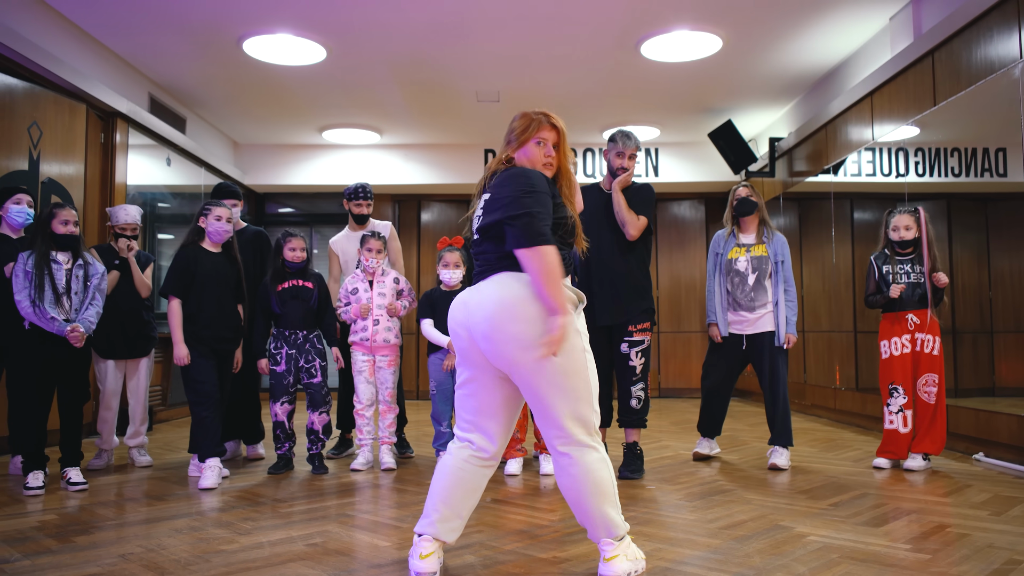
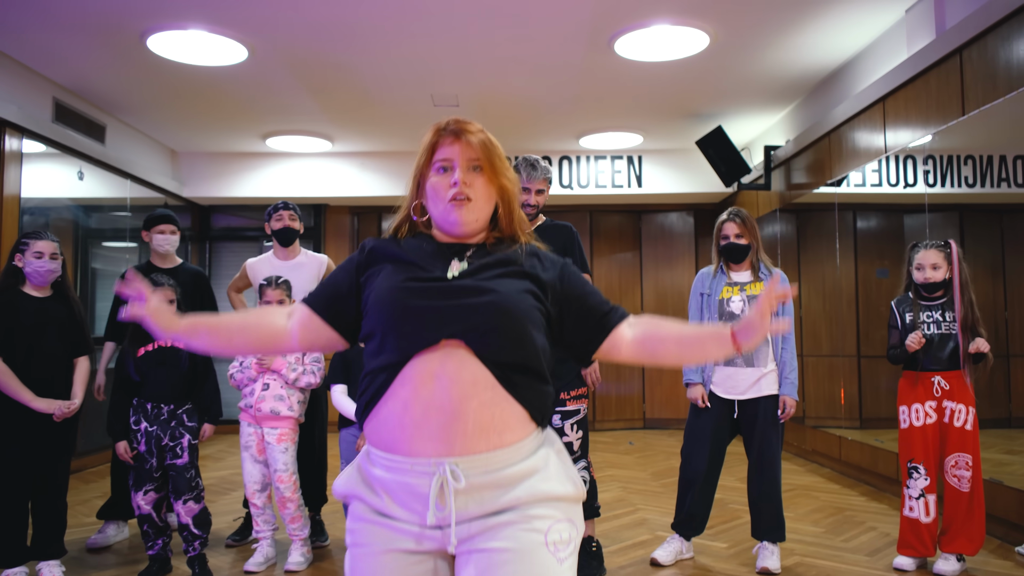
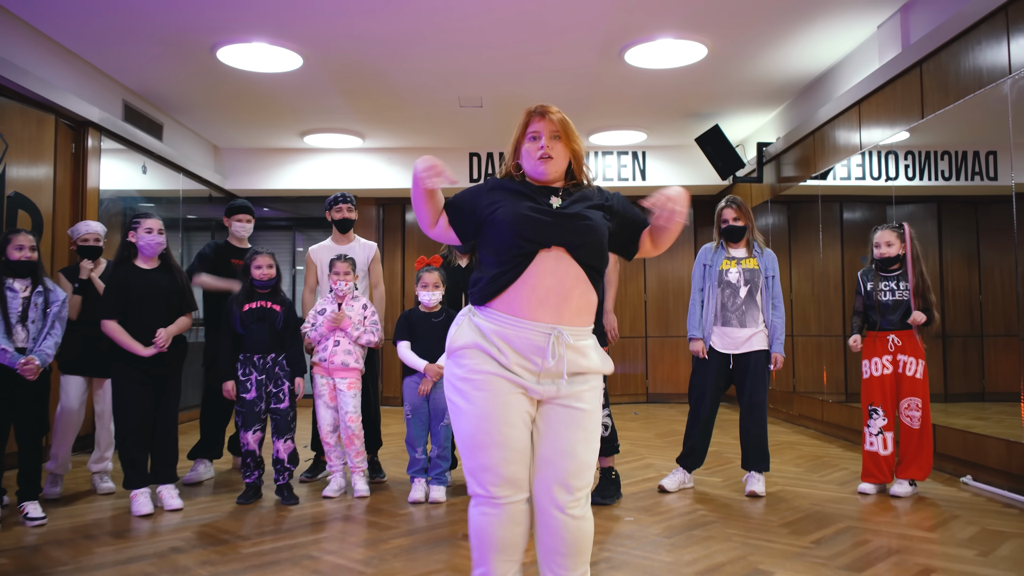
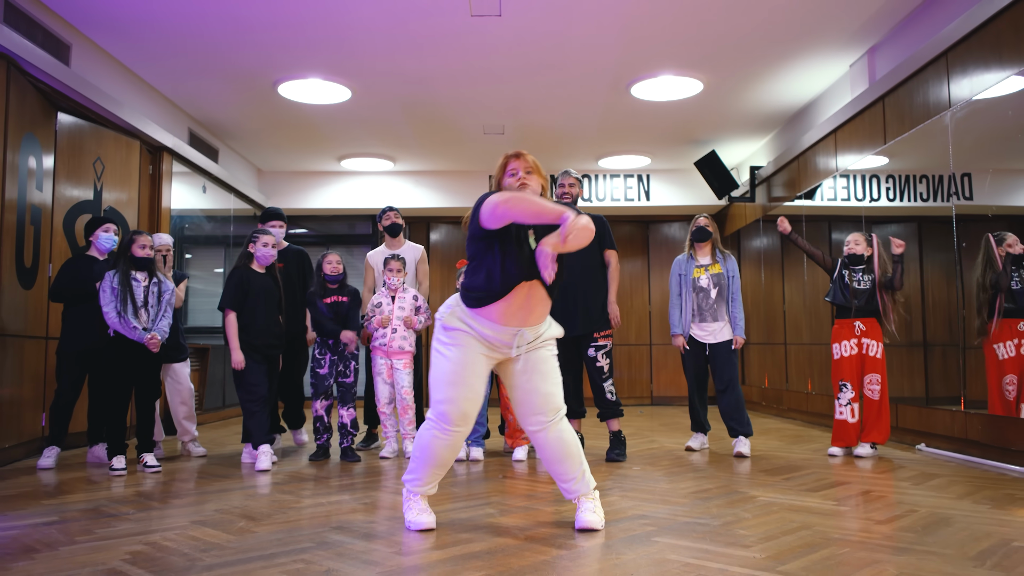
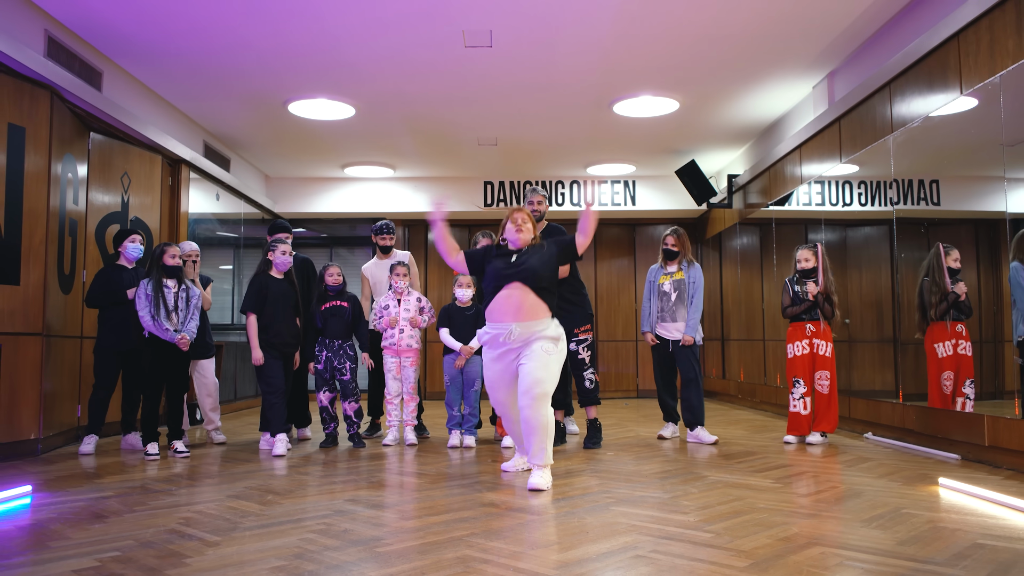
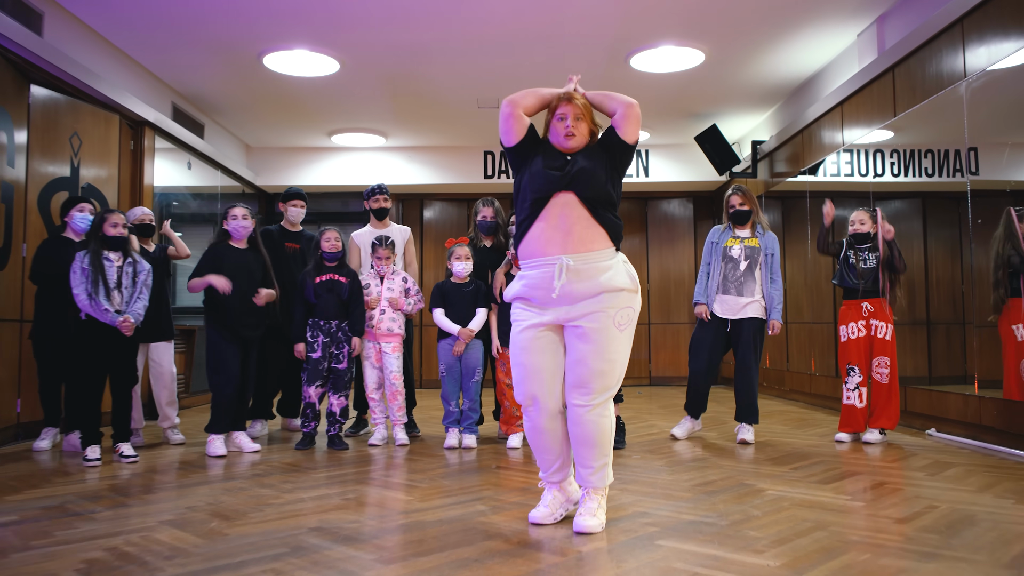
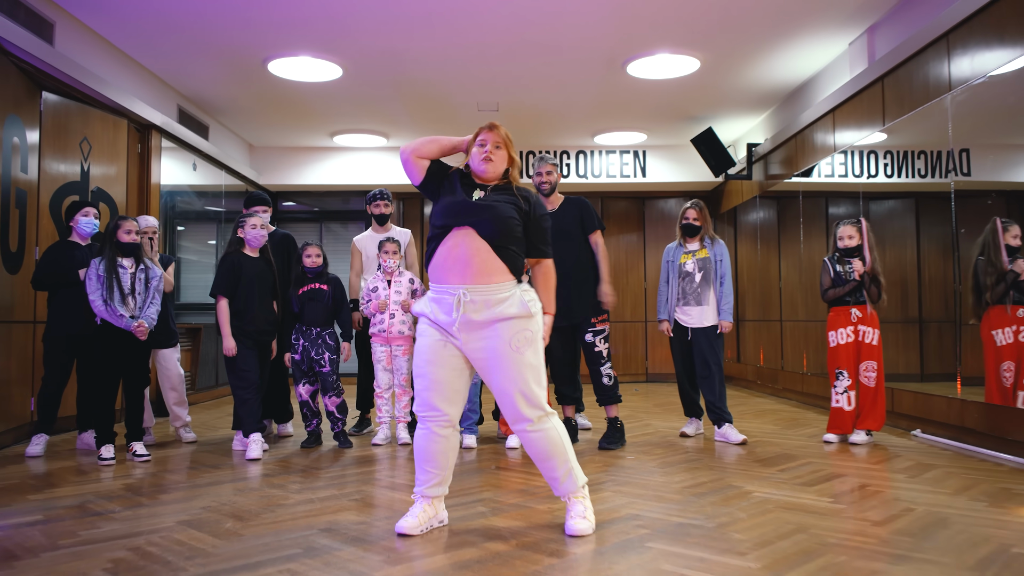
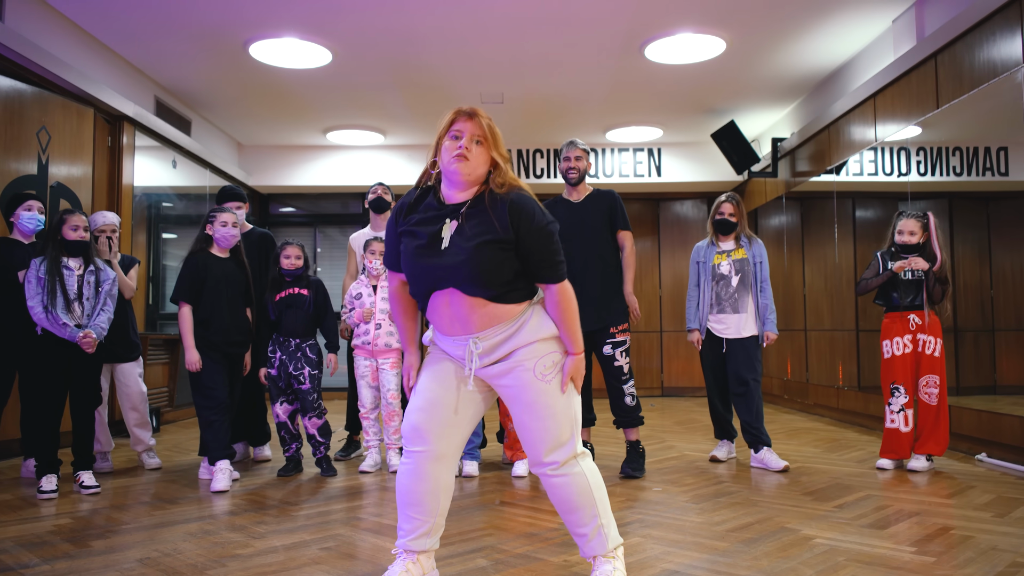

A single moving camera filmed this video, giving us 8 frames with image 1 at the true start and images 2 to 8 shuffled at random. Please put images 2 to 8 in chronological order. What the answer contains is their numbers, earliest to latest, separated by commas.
5, 7, 8, 4, 6, 3, 2
